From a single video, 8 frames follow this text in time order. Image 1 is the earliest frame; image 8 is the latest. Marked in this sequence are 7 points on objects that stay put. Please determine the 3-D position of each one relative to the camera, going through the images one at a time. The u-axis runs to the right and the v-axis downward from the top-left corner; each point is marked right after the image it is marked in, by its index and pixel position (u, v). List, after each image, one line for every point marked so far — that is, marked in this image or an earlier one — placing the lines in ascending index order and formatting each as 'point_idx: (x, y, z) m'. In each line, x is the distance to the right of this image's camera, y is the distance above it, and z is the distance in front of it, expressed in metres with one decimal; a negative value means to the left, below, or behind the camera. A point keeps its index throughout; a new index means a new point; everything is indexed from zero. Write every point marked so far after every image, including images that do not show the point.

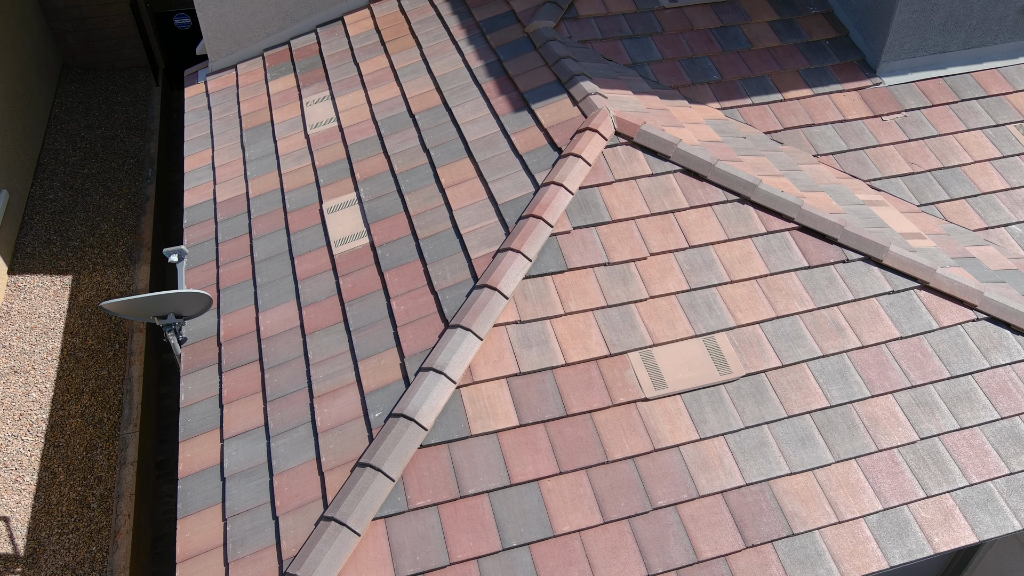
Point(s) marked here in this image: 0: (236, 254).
0: (-2.6, +0.3, +7.1) m
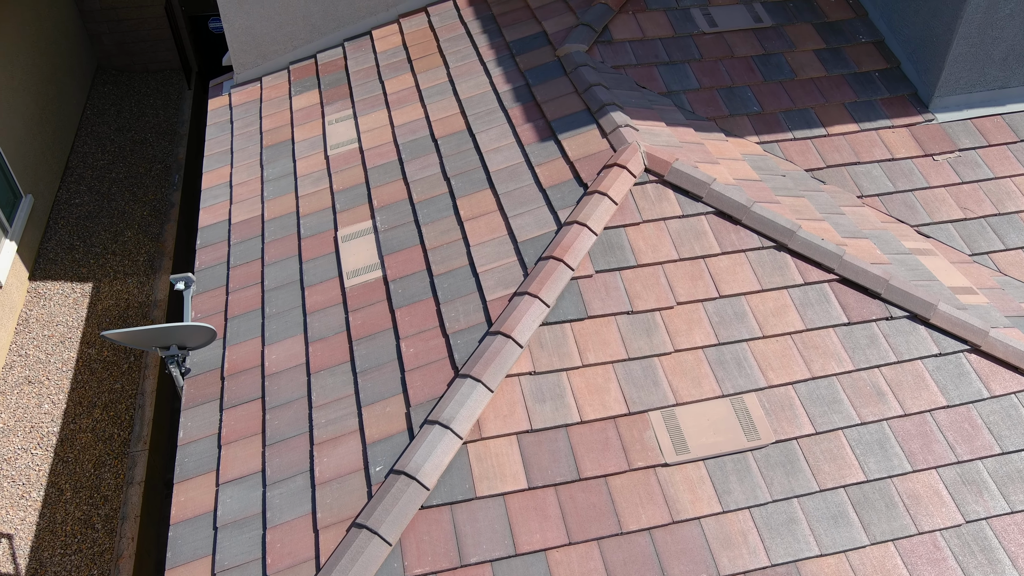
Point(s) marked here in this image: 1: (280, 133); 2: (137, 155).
0: (-2.4, +0.1, +6.9) m
1: (-2.6, +1.7, +8.5) m
2: (-6.6, +2.3, +13.3) m
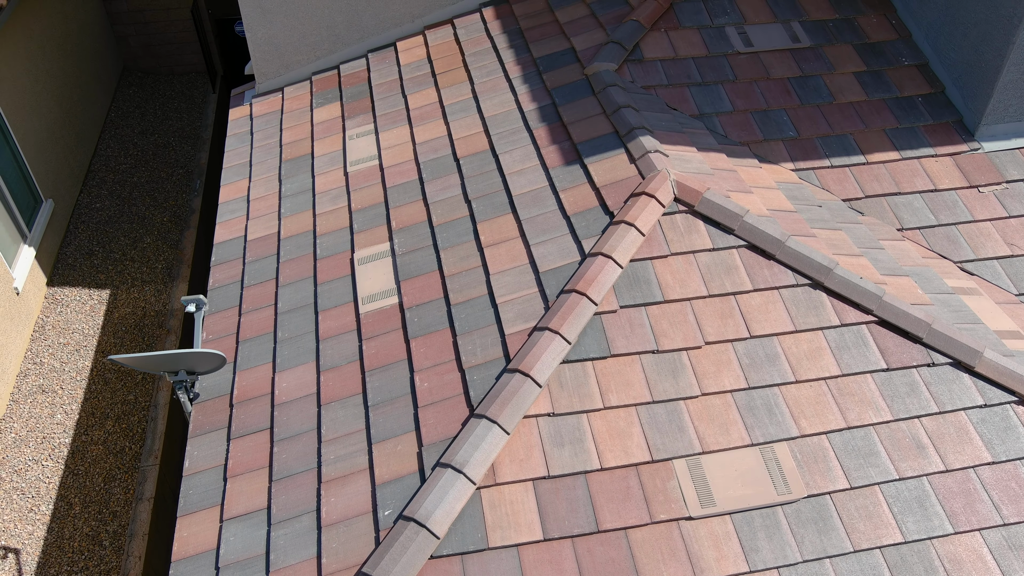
0: (-2.2, -0.1, +6.7) m
1: (-2.3, +1.6, +8.3) m
2: (-6.2, +2.3, +13.2) m
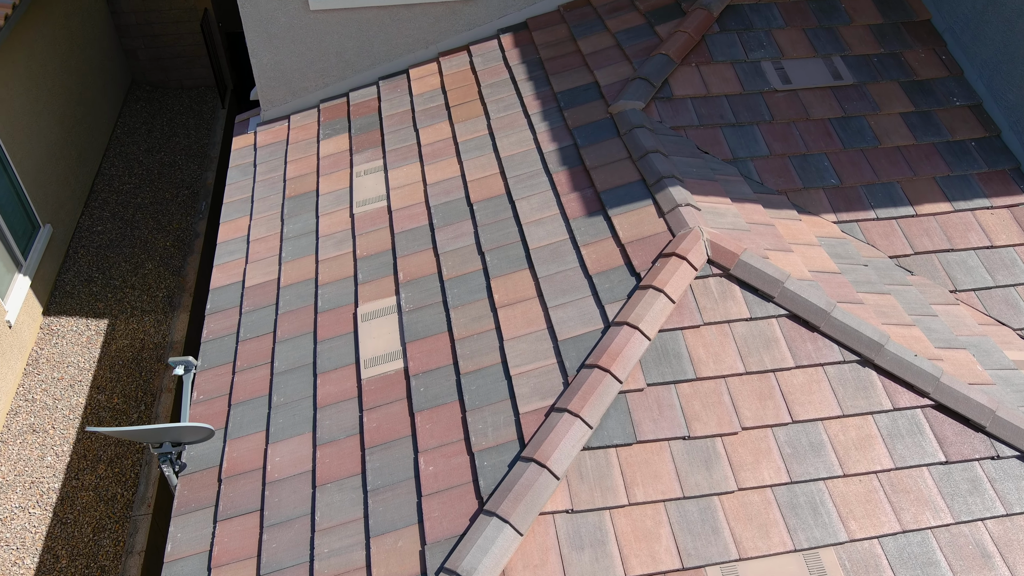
0: (-2.1, -0.6, +6.2) m
1: (-2.2, +1.1, +7.8) m
2: (-5.9, +1.8, +12.8) m
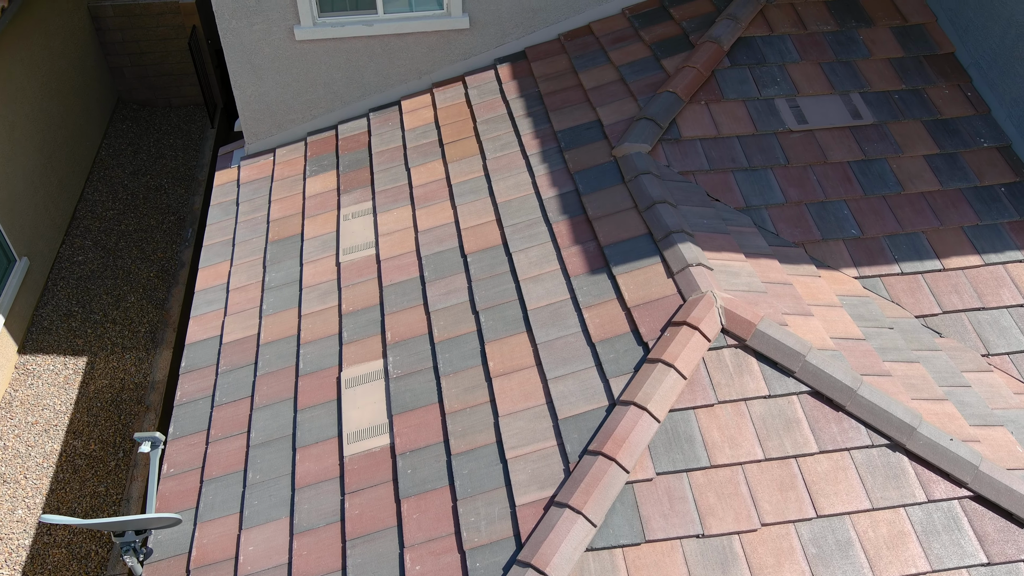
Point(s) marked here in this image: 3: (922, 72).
0: (-2.1, -1.1, +5.7) m
1: (-2.2, +0.6, +7.4) m
2: (-5.9, +1.4, +12.3) m
3: (+3.9, +2.0, +7.1) m
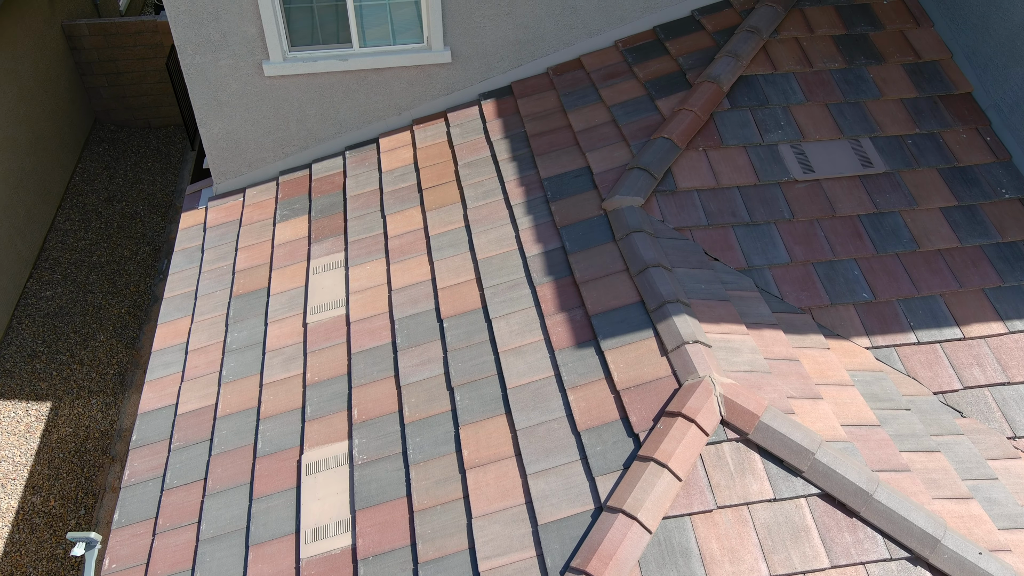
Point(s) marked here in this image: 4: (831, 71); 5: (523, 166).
0: (-2.3, -1.6, +5.2) m
1: (-2.3, +0.1, +6.9) m
2: (-6.1, +0.8, +11.8) m
3: (+3.7, +1.5, +6.6) m
4: (+2.9, +1.9, +6.8) m
5: (+0.1, +1.1, +6.7) m
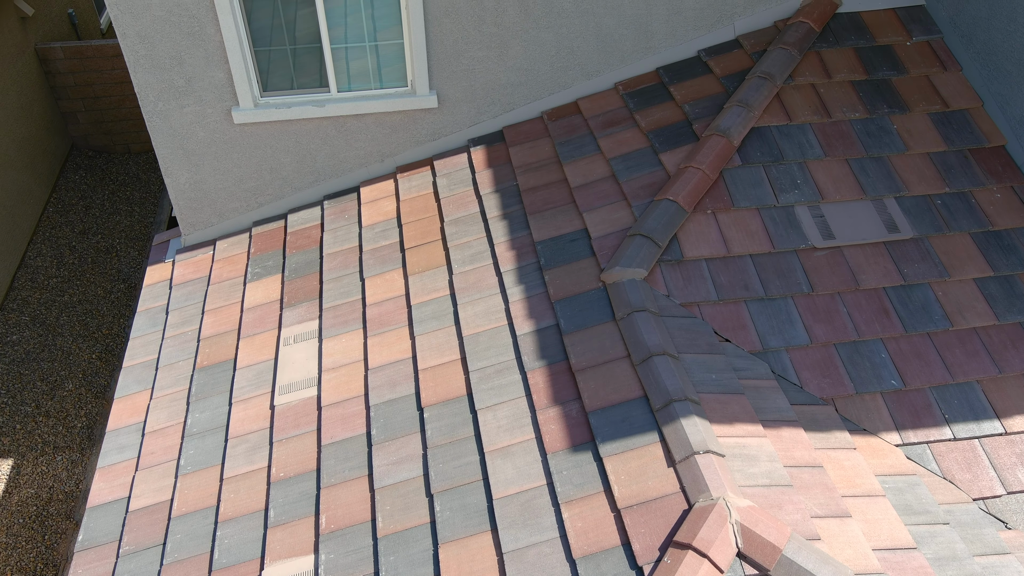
0: (-2.4, -2.2, +4.6) m
1: (-2.4, -0.5, +6.3) m
2: (-6.2, +0.3, +11.2) m
3: (+3.6, +0.9, +6.0) m
4: (+2.8, +1.4, +6.2) m
5: (0.0, +0.5, +6.1) m
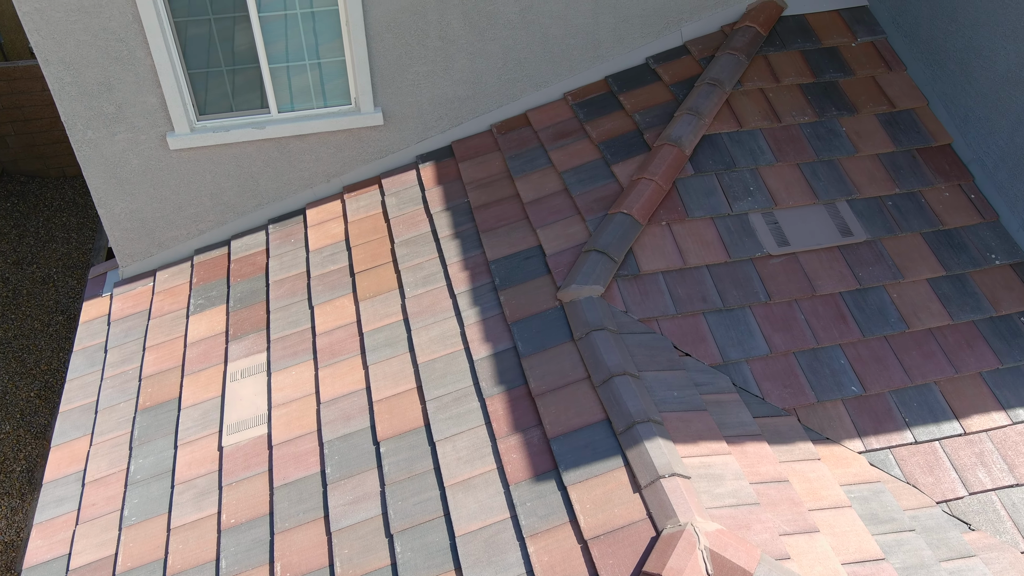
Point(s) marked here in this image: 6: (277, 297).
0: (-2.5, -2.4, +4.3) m
1: (-2.8, -0.8, +6.0) m
2: (-6.8, -0.2, +10.7) m
3: (+3.2, +0.9, +6.0) m
4: (+2.4, +1.3, +6.2) m
5: (-0.4, +0.3, +6.0) m
6: (-2.0, -0.1, +6.3) m
